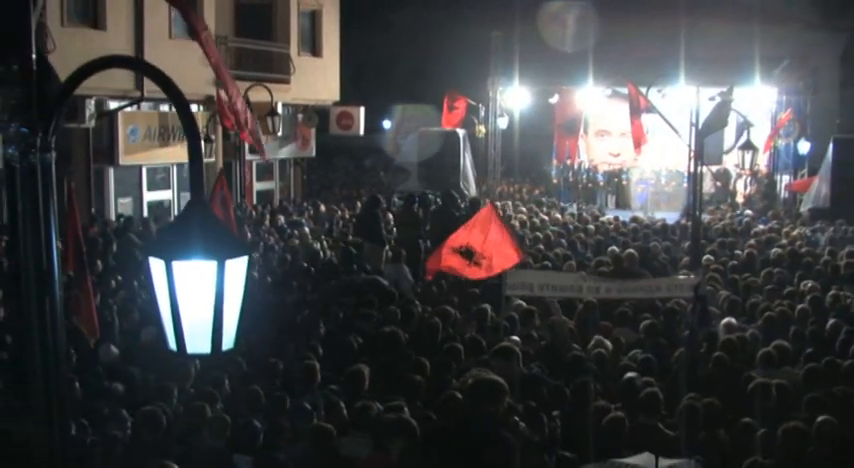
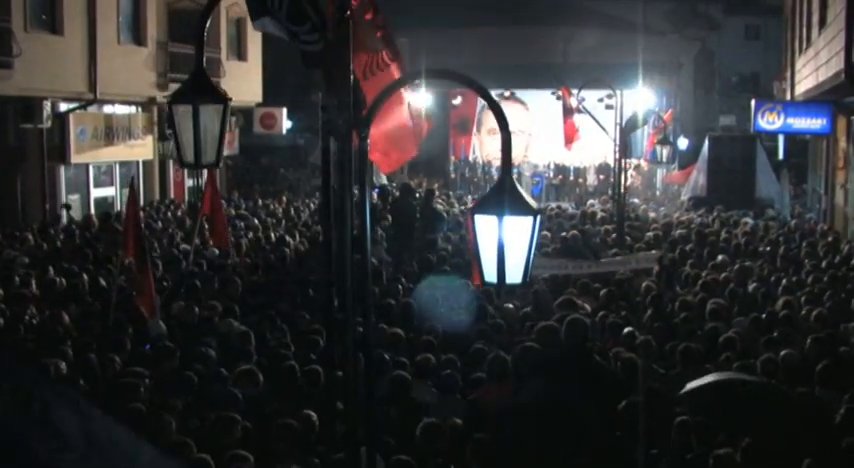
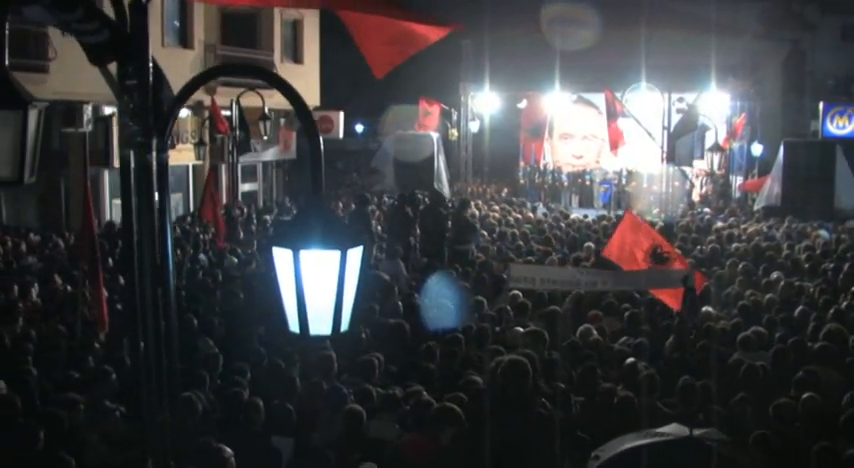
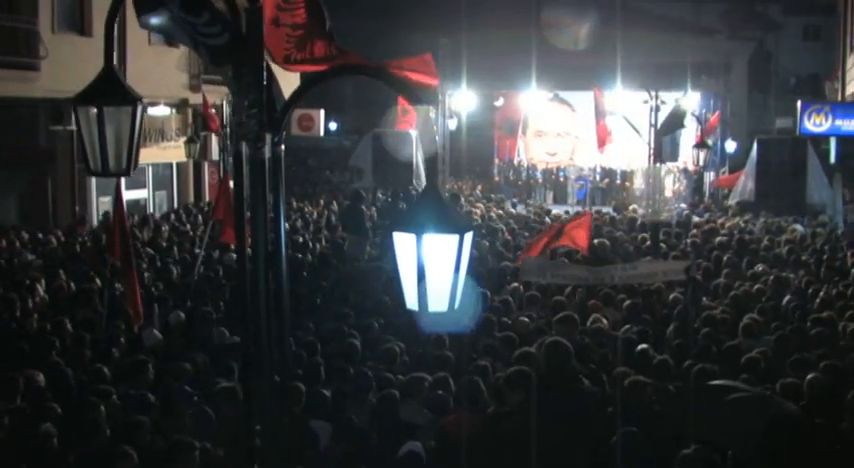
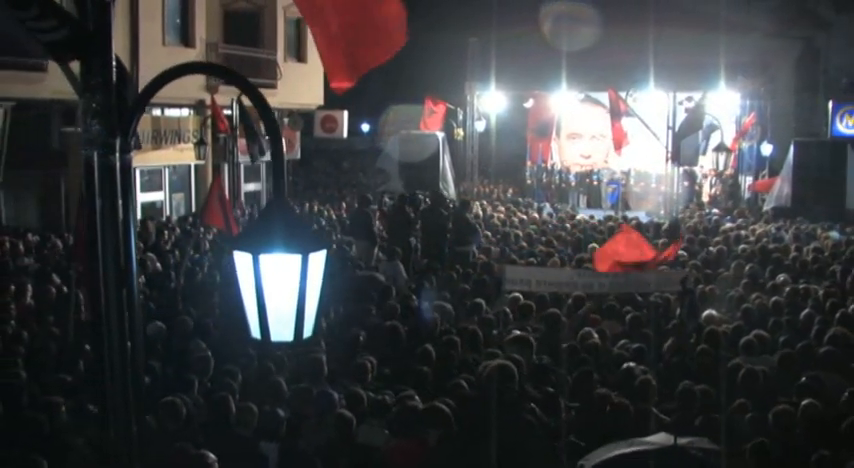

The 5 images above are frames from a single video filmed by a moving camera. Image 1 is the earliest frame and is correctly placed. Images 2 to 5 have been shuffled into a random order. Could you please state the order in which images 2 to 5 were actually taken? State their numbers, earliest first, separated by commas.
5, 3, 4, 2
